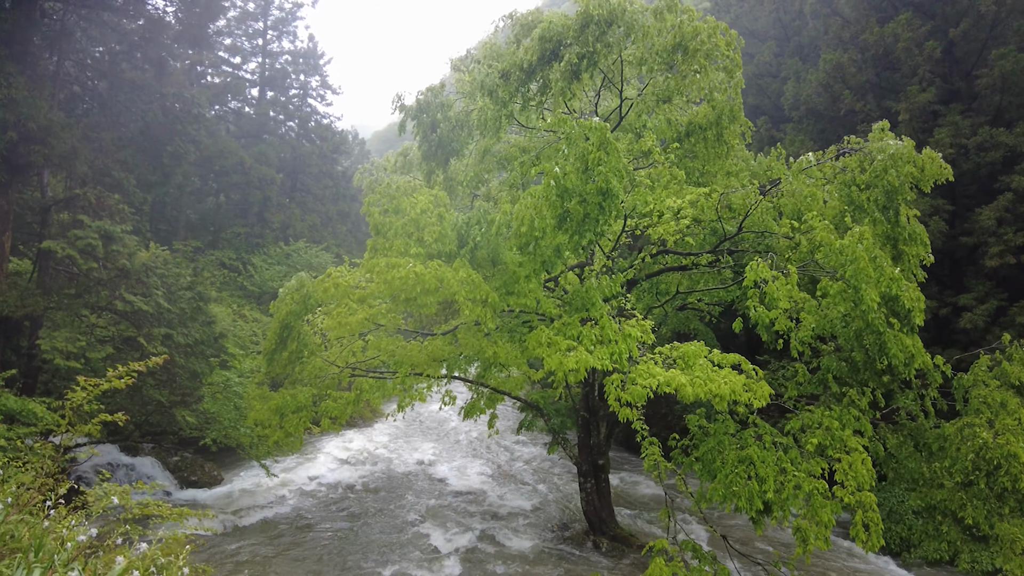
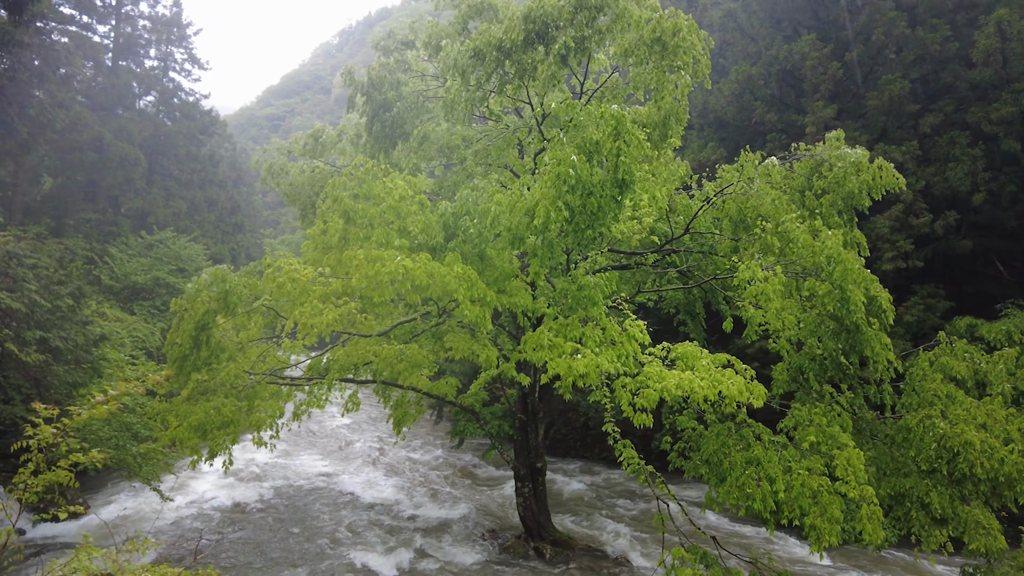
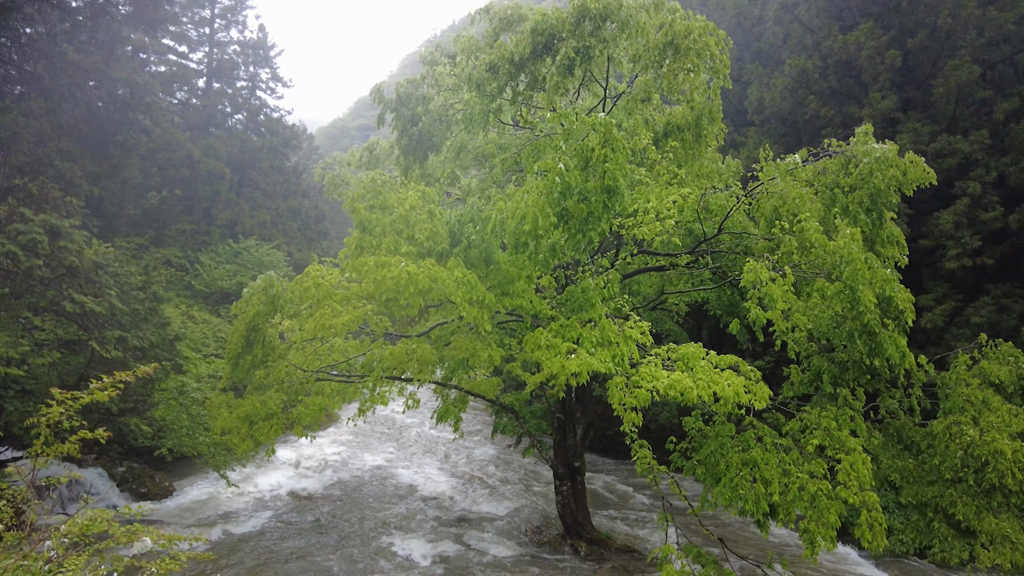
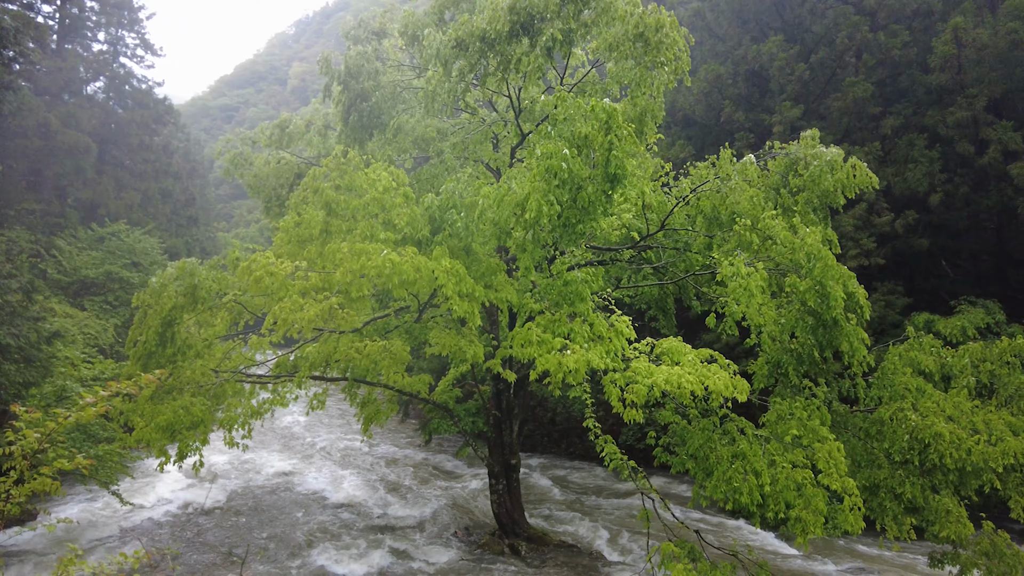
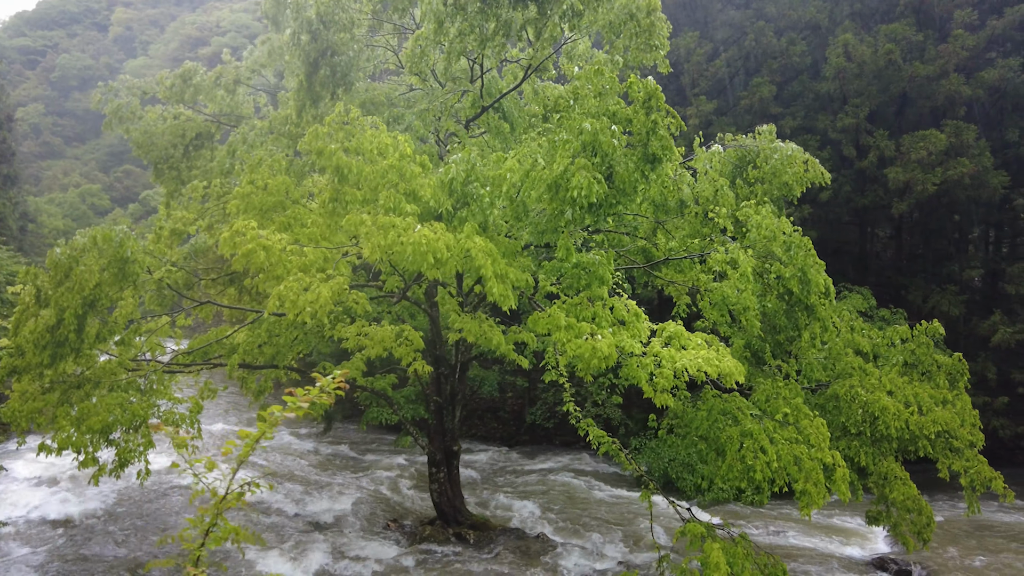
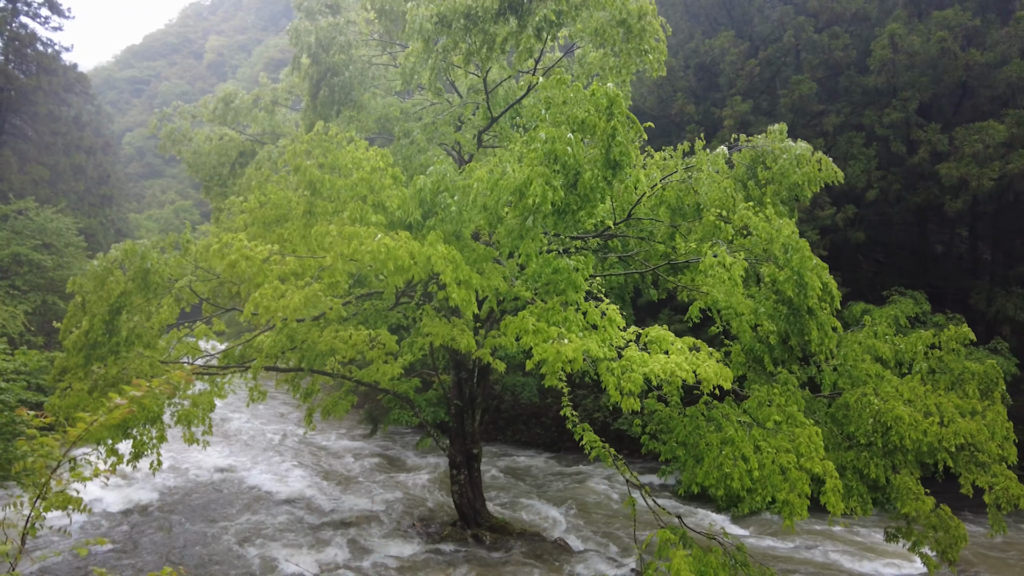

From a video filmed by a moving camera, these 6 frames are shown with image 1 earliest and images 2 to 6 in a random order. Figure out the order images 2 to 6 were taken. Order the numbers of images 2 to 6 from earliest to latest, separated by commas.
3, 2, 4, 6, 5
